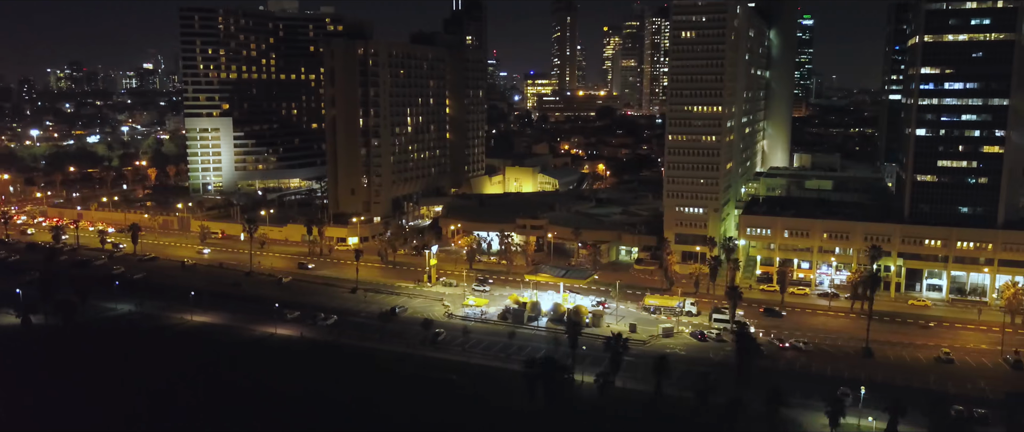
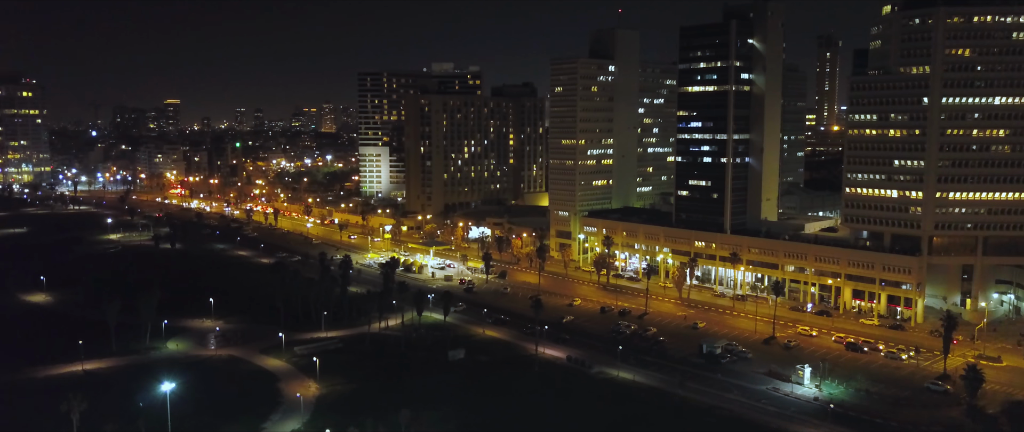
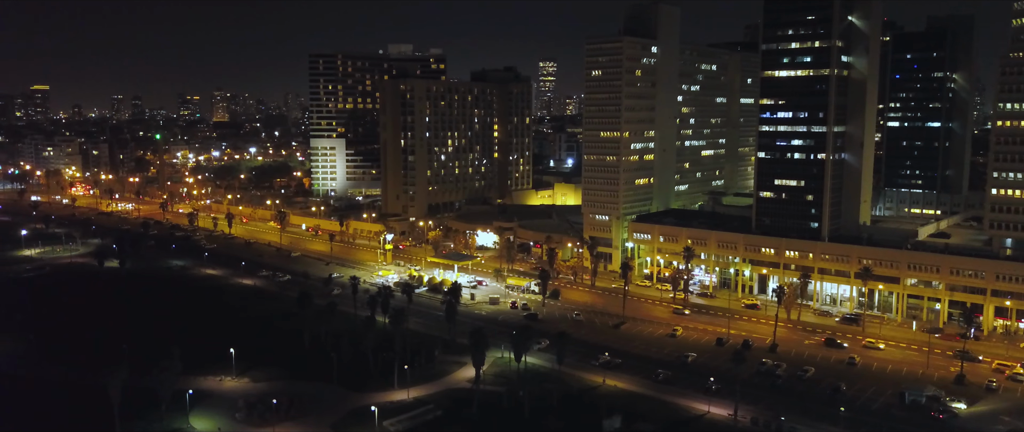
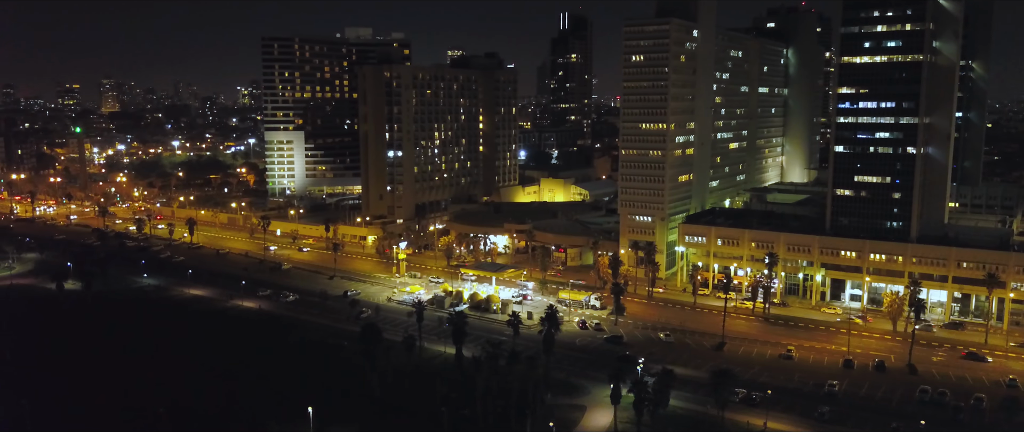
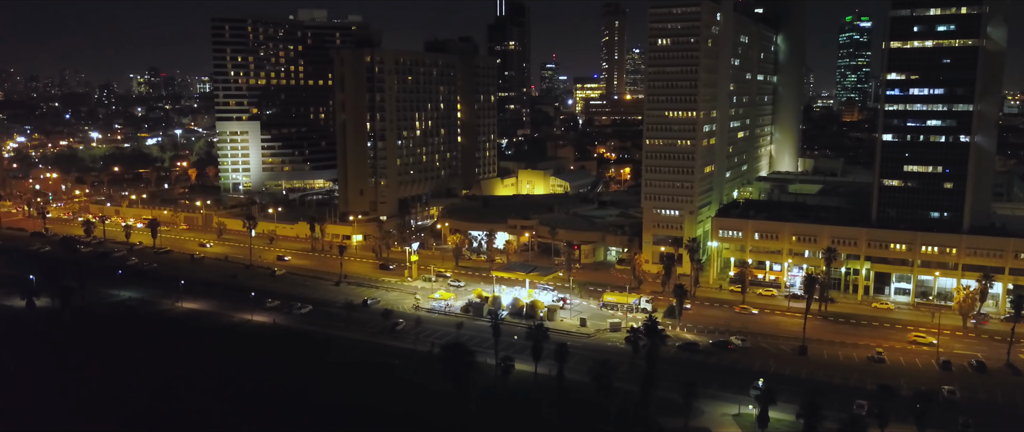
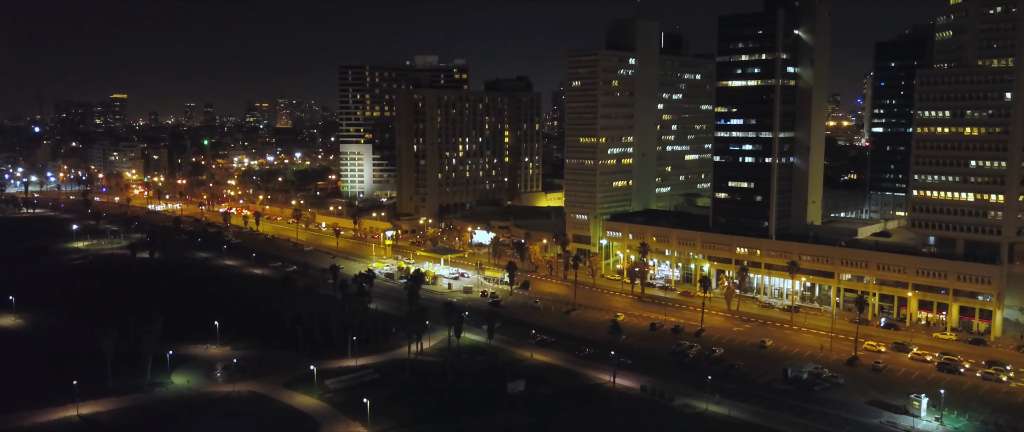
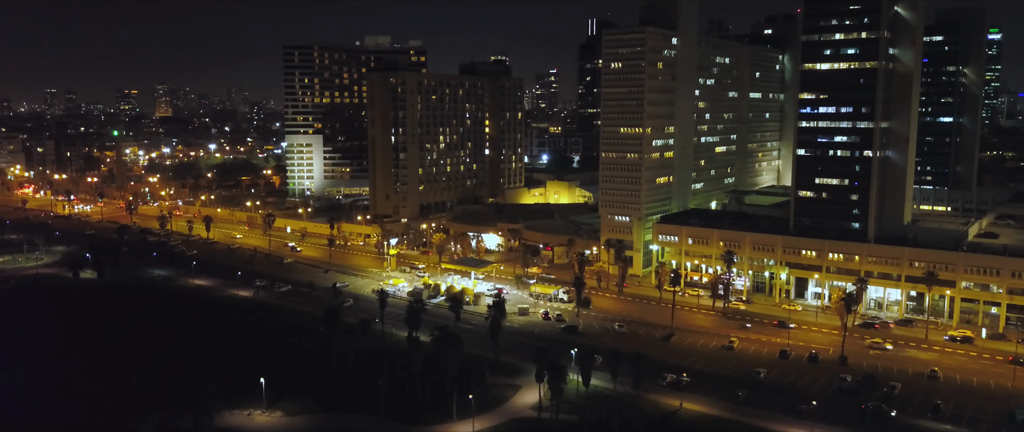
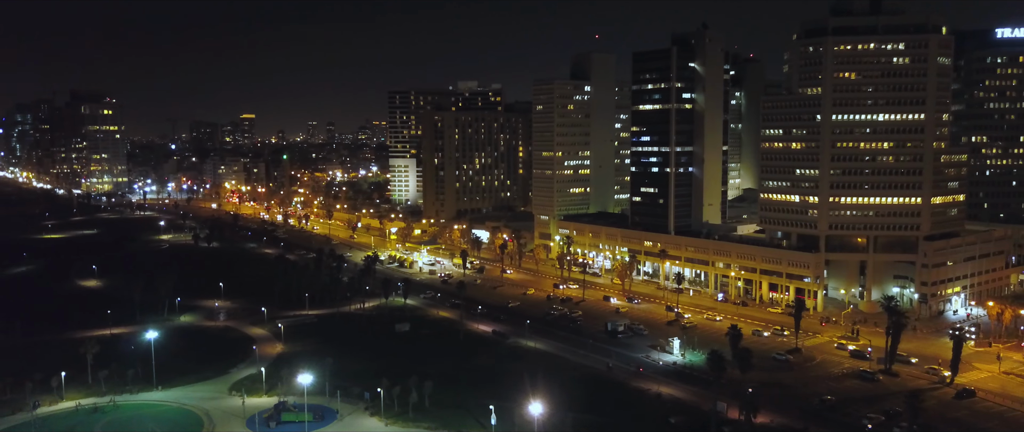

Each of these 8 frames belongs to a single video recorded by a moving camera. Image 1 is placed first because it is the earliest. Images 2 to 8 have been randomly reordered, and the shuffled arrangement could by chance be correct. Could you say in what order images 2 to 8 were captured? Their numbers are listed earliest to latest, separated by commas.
5, 4, 7, 3, 6, 2, 8
